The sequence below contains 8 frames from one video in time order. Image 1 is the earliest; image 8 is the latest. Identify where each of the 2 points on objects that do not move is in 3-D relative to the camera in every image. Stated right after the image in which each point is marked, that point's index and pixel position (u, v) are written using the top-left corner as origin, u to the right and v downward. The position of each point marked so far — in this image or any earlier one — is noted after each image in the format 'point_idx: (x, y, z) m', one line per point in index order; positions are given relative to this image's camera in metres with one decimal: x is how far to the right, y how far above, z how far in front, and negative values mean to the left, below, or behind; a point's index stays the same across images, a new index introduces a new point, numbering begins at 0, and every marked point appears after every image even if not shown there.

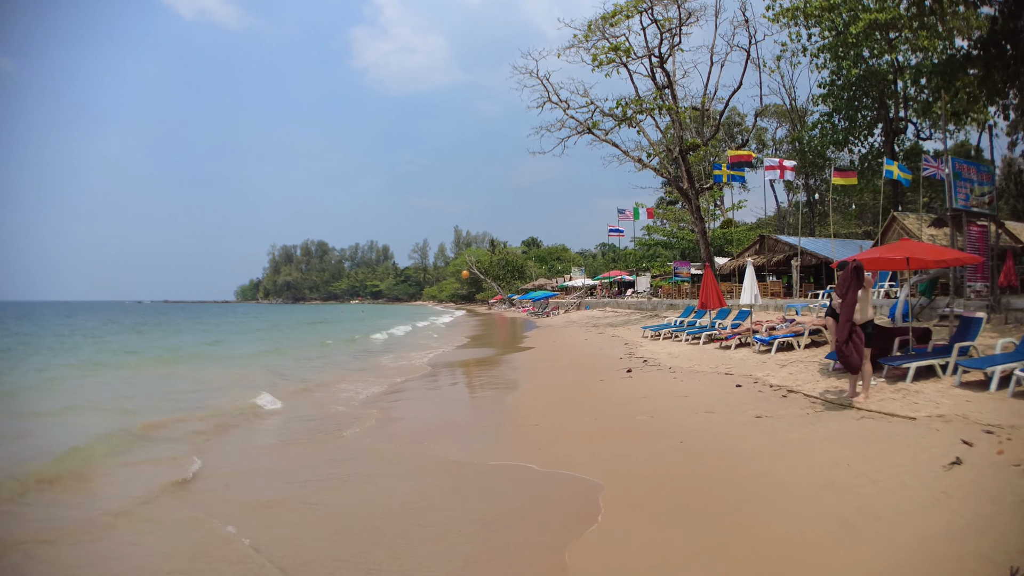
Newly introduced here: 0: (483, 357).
0: (-0.8, -2.1, +17.6) m
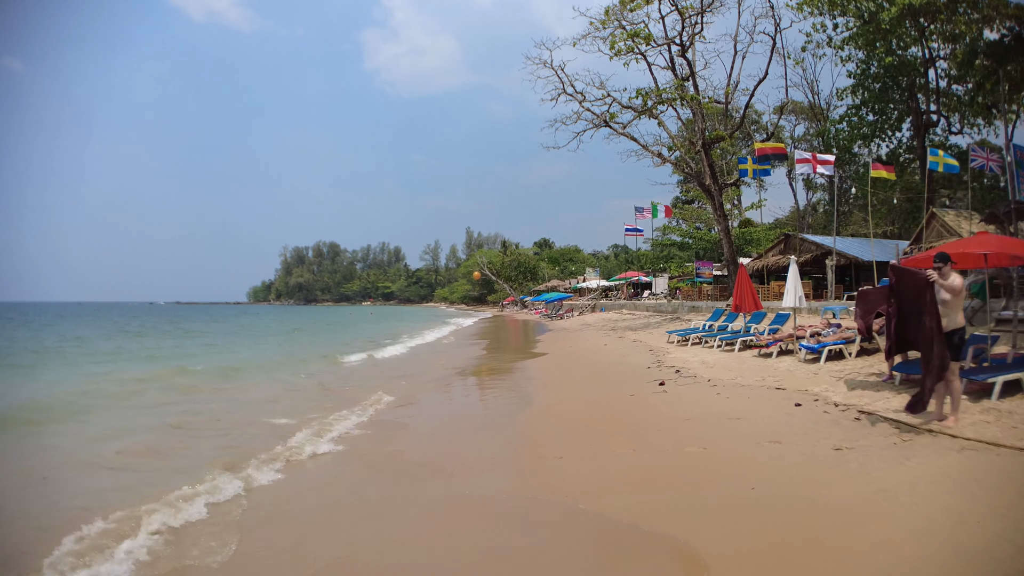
0: (-0.4, -2.1, +16.4) m
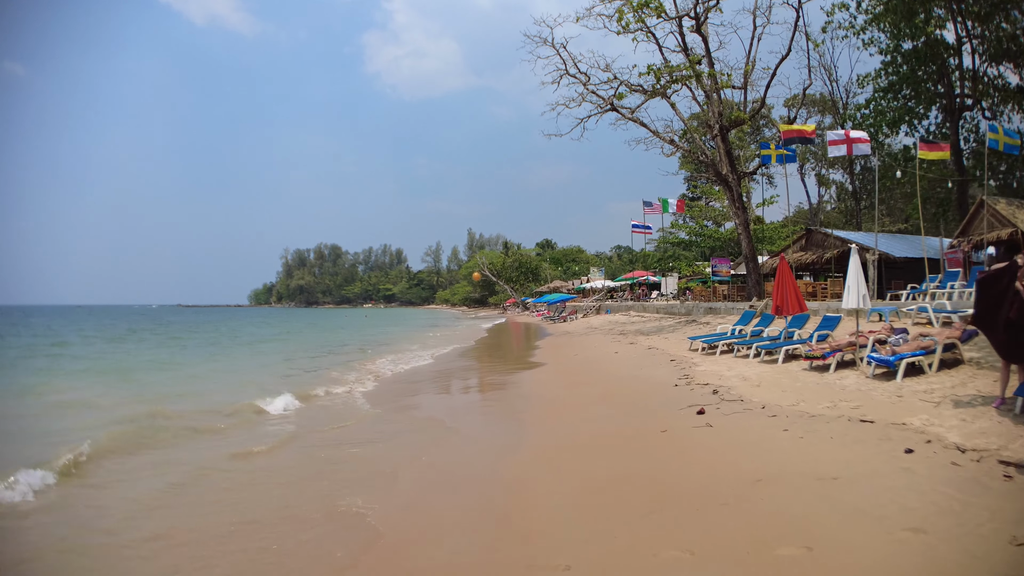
0: (-0.5, -2.1, +14.4) m
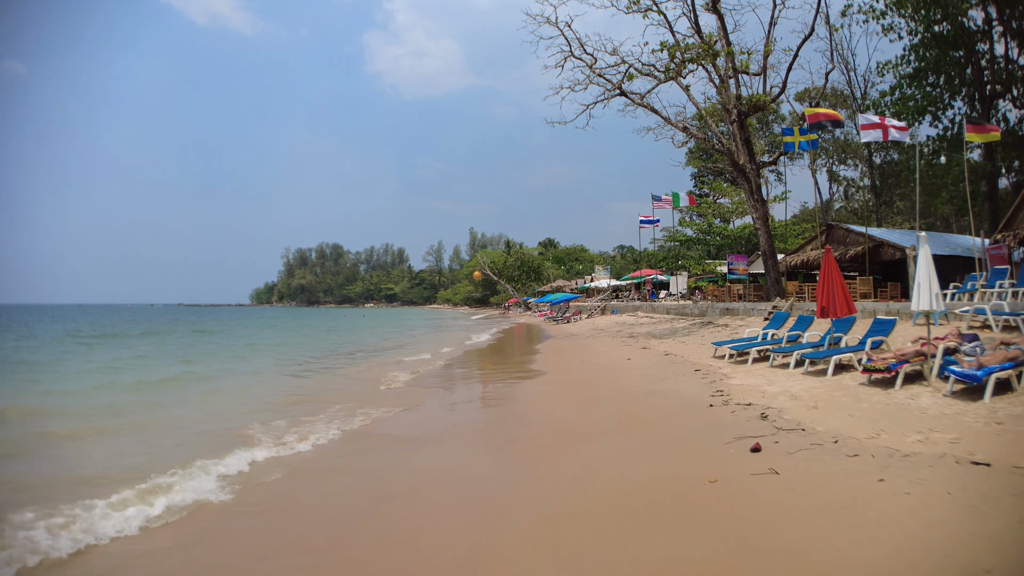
0: (-0.5, -2.1, +12.9) m
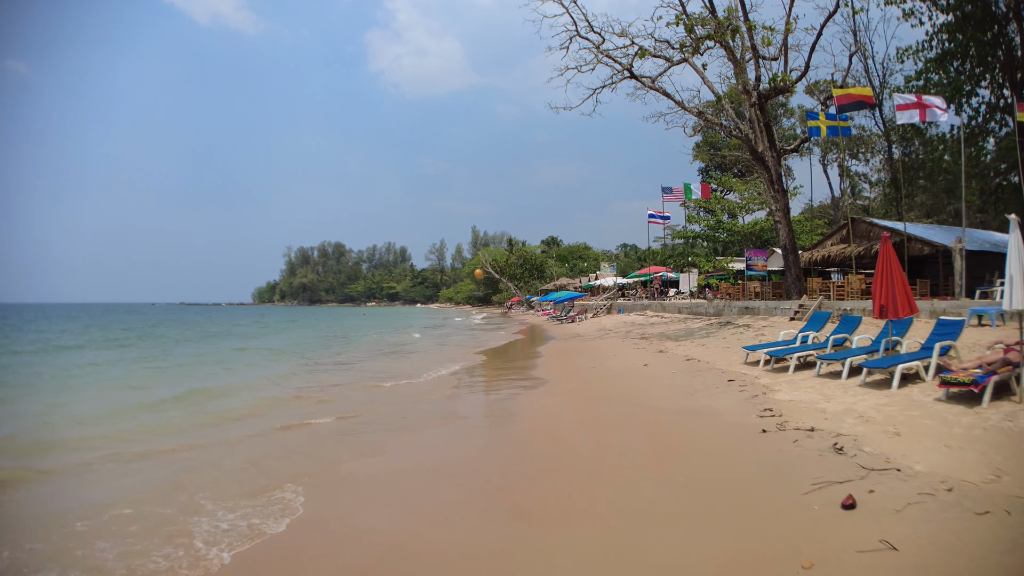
0: (-0.5, -2.0, +11.6) m
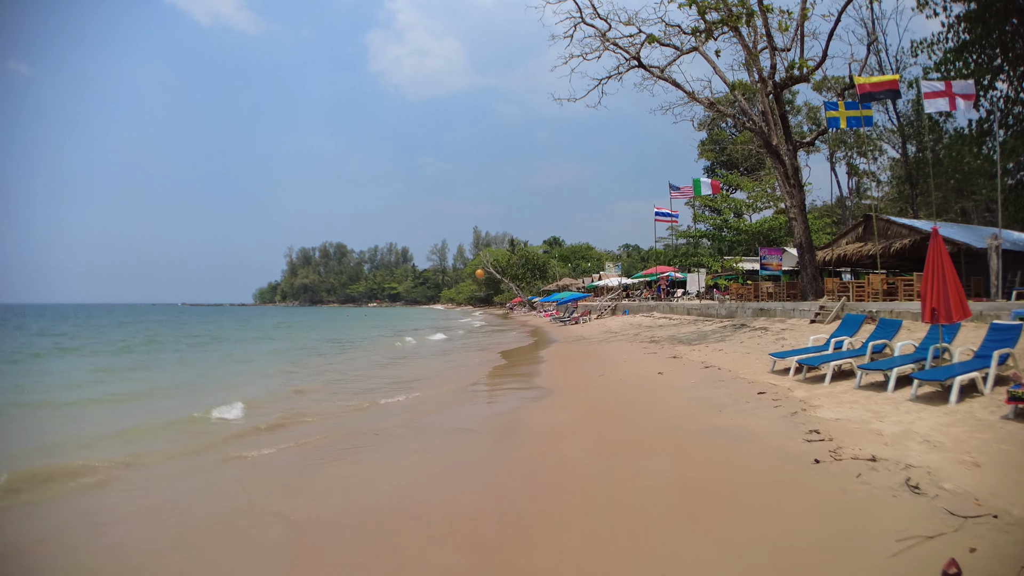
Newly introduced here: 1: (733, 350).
0: (-0.4, -2.0, +10.8) m
1: (+4.3, -1.2, +10.6) m
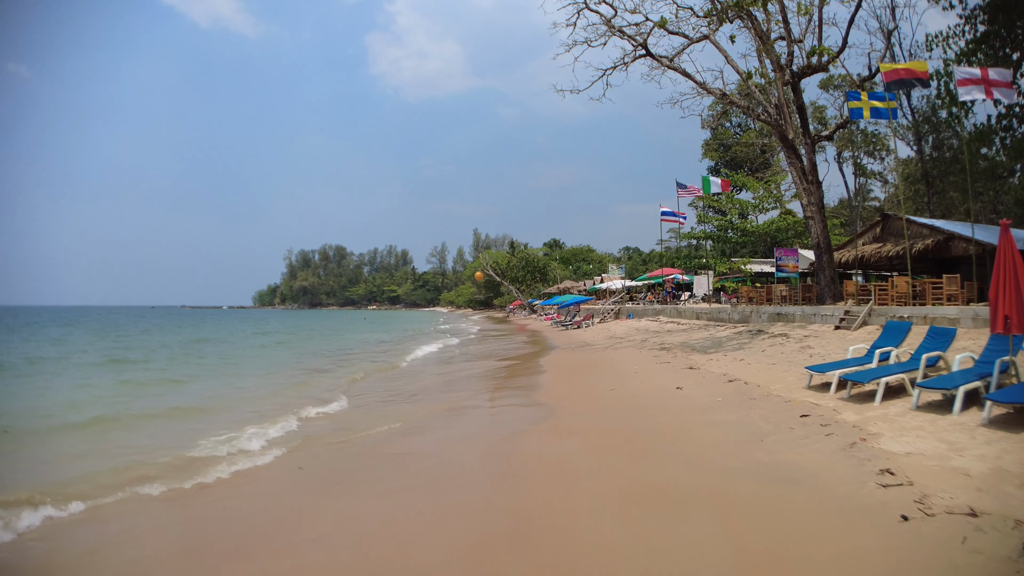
0: (-0.4, -2.1, +9.8) m
1: (+4.3, -1.3, +9.7) m
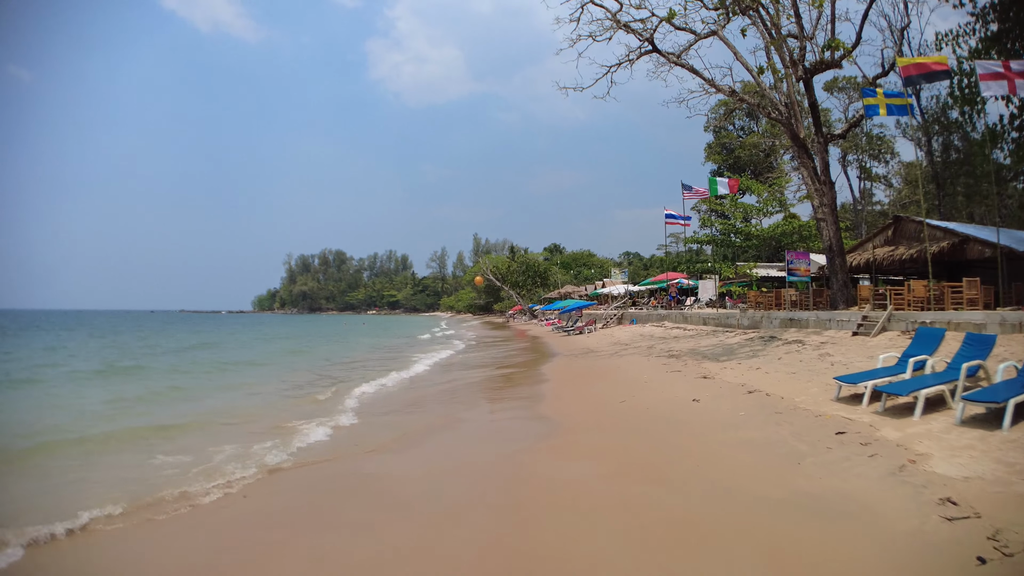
0: (-0.4, -2.2, +9.2) m
1: (+4.4, -1.4, +9.1) m
